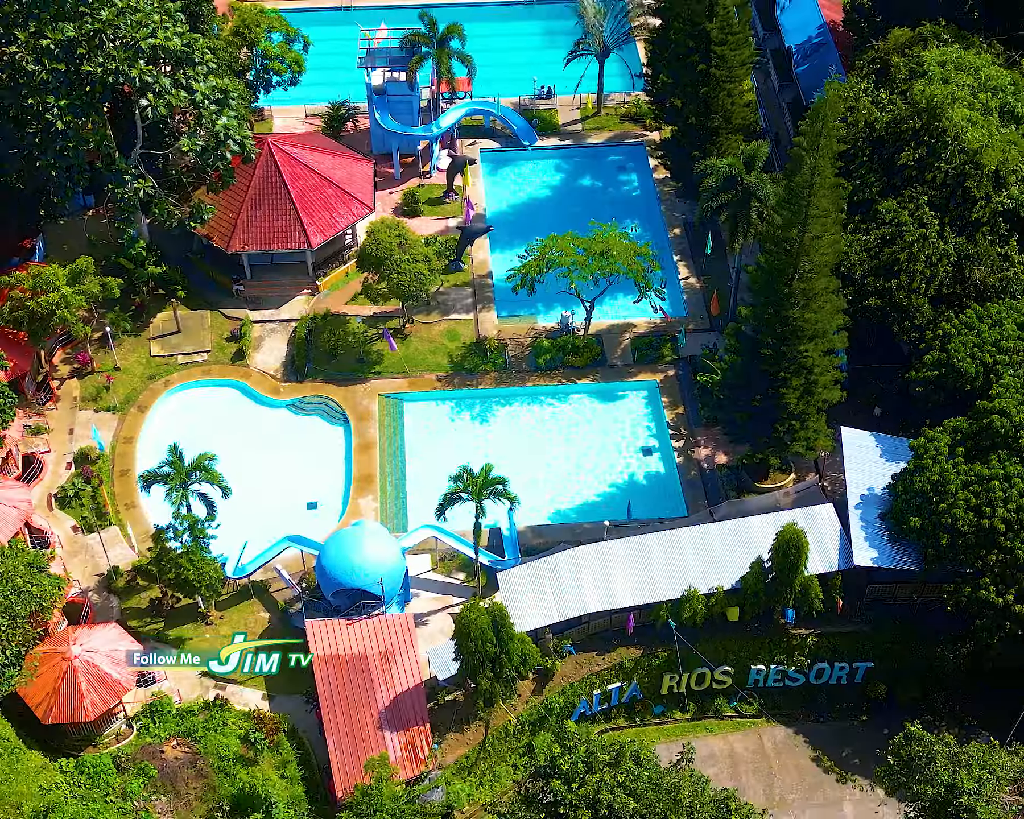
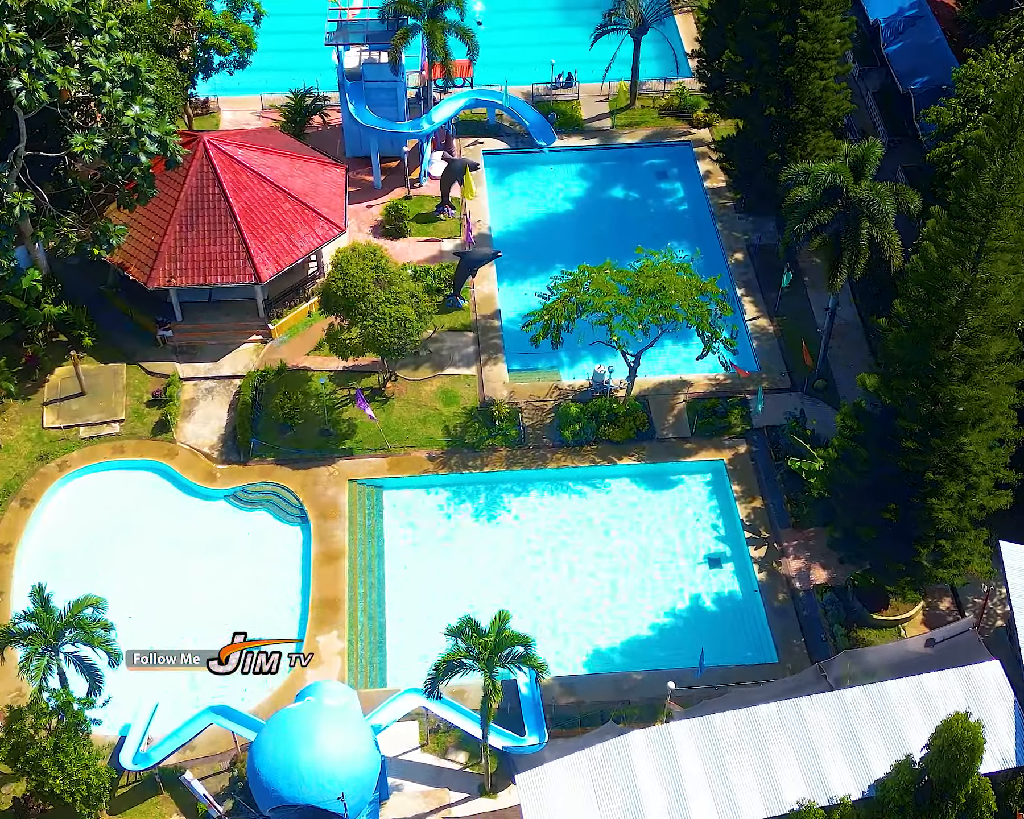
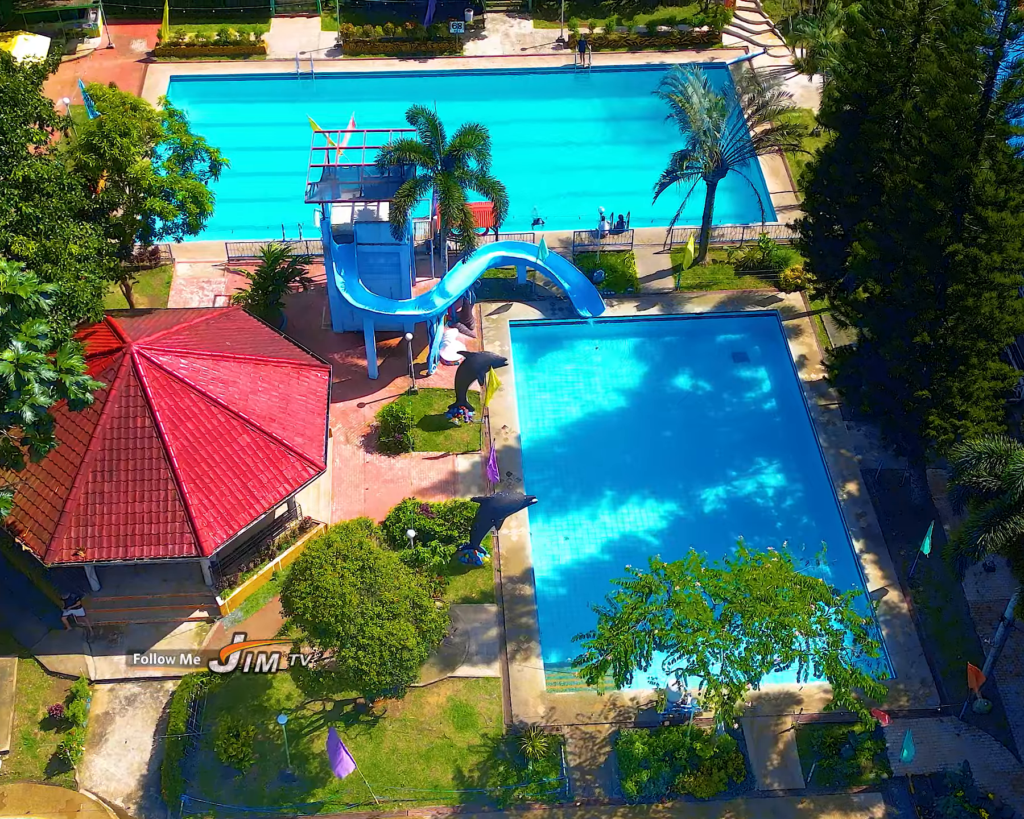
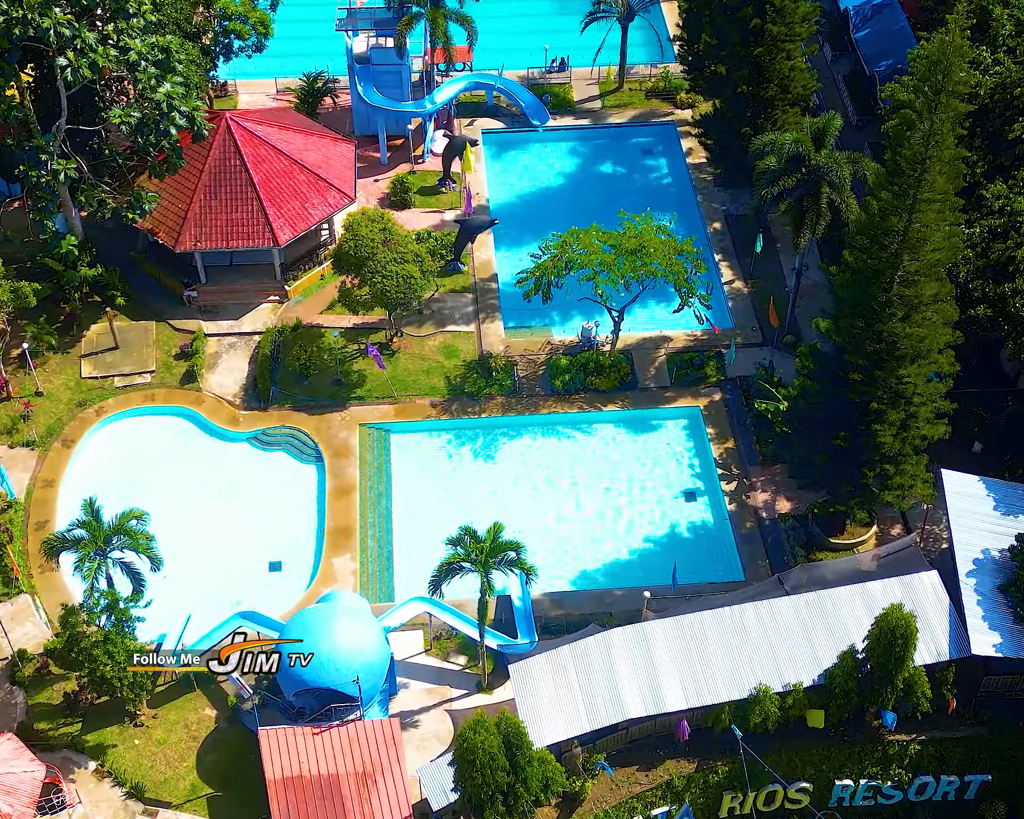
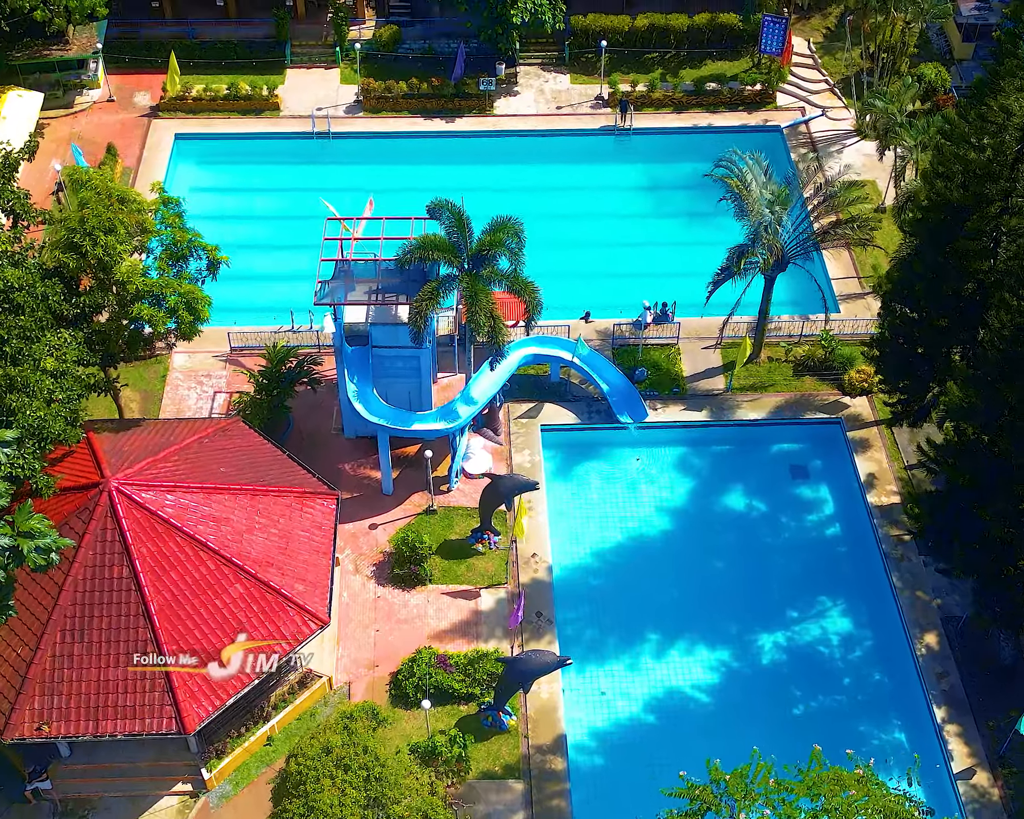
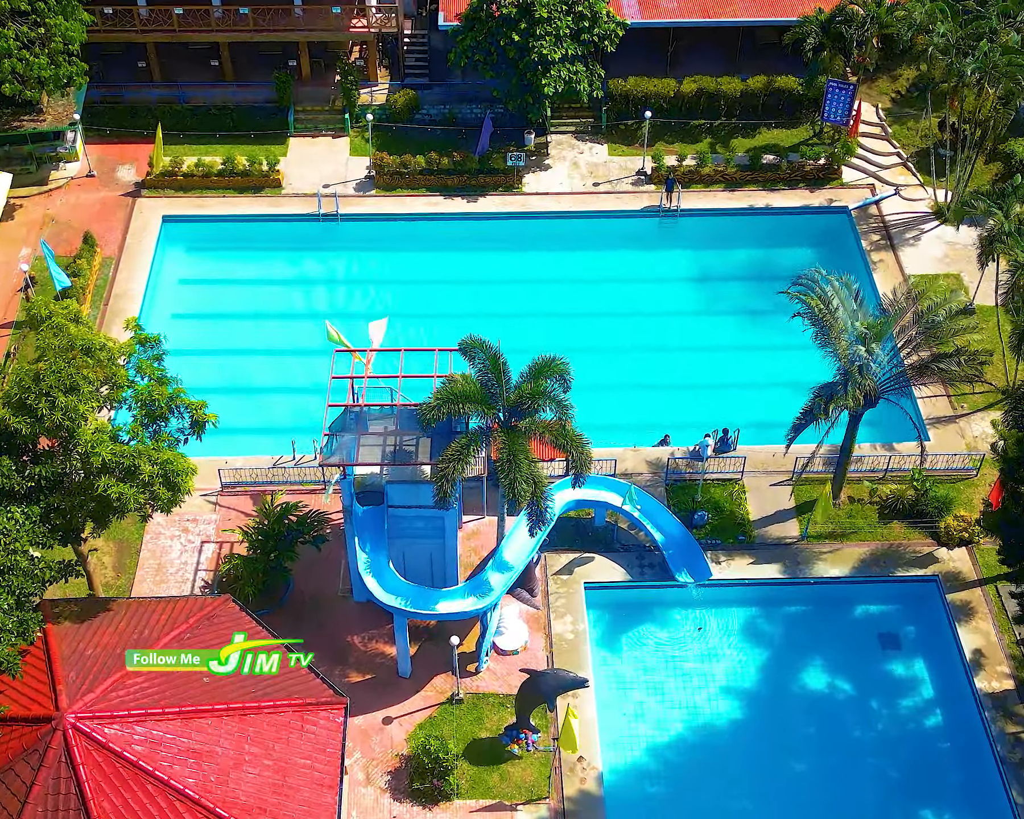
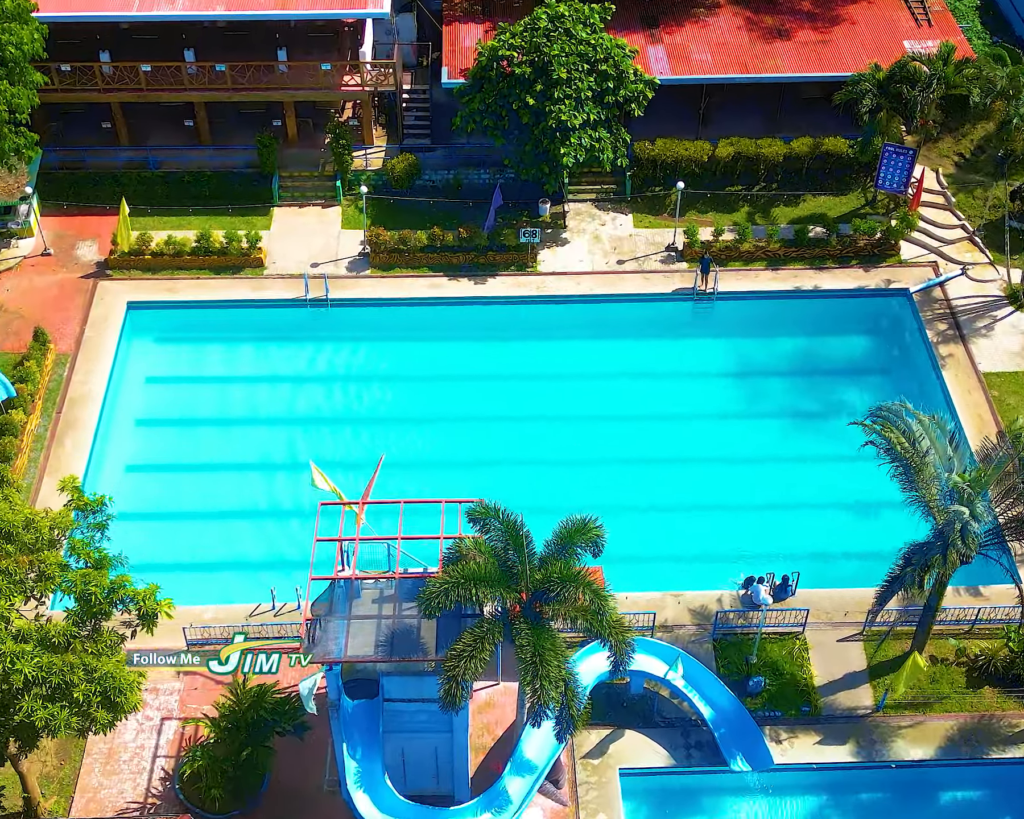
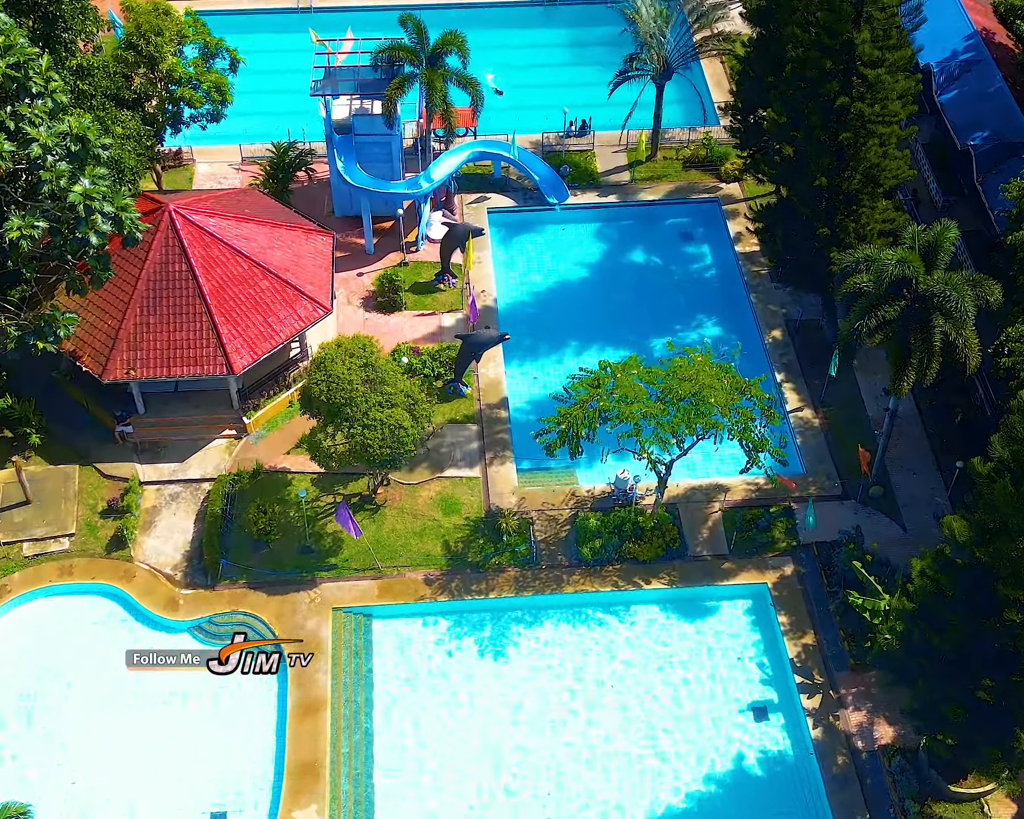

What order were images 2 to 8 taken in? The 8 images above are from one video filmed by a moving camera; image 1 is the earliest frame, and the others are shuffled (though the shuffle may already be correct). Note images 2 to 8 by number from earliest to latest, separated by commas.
4, 2, 8, 3, 5, 6, 7
